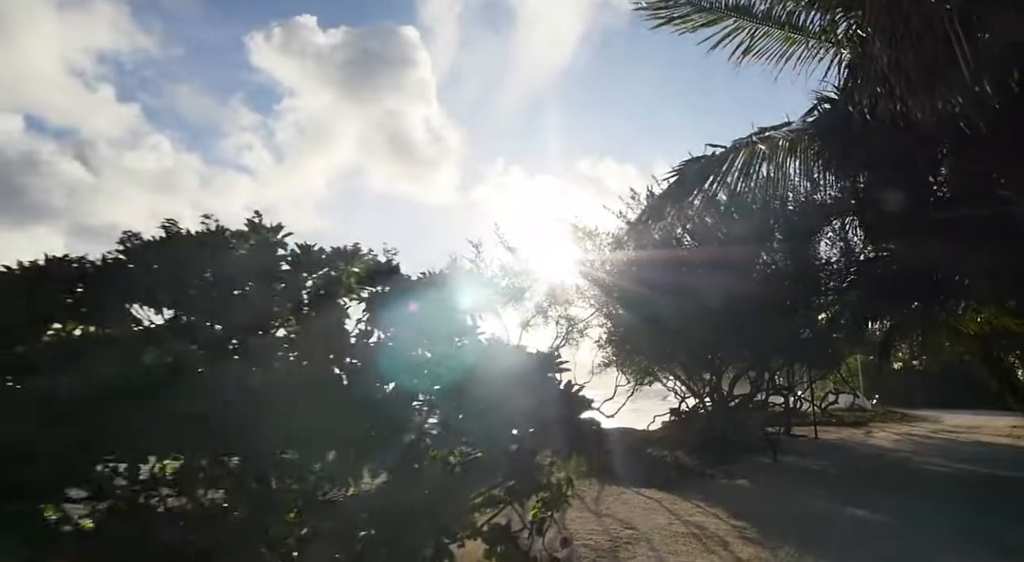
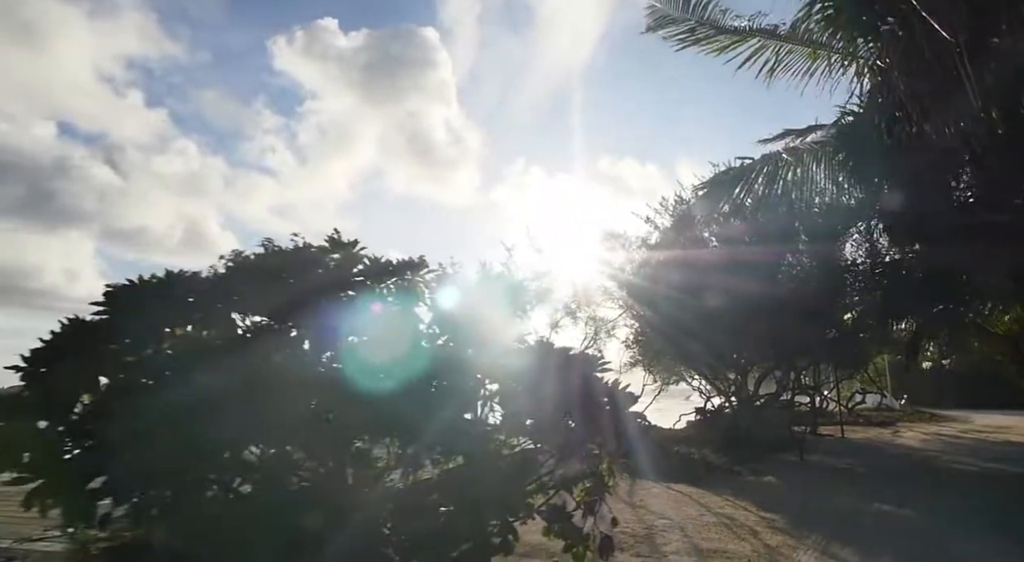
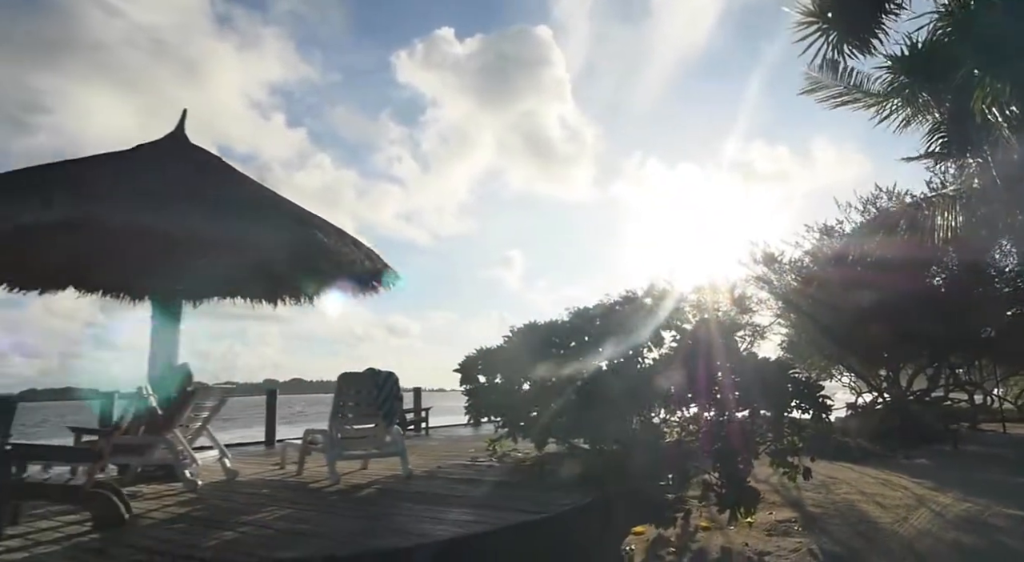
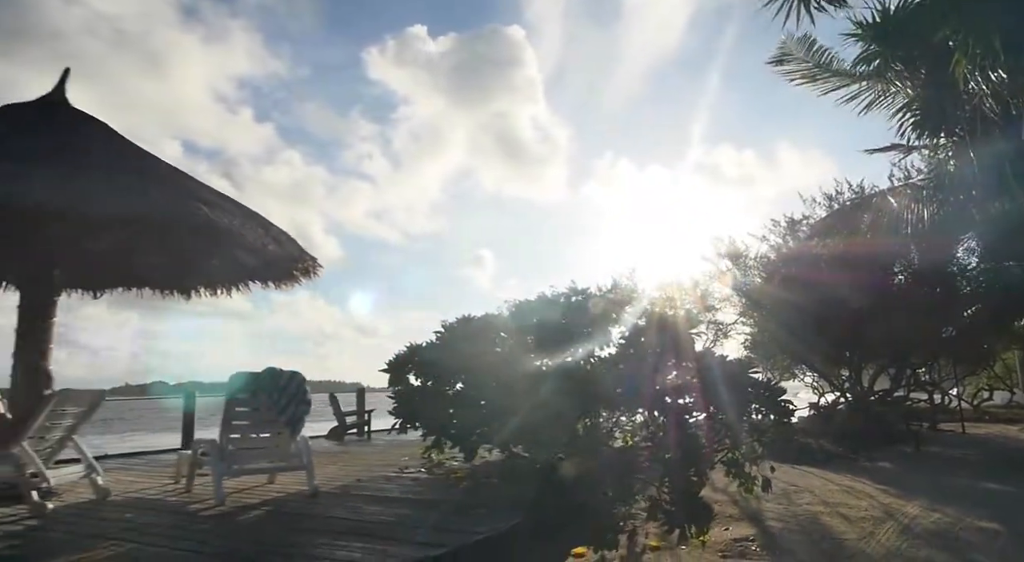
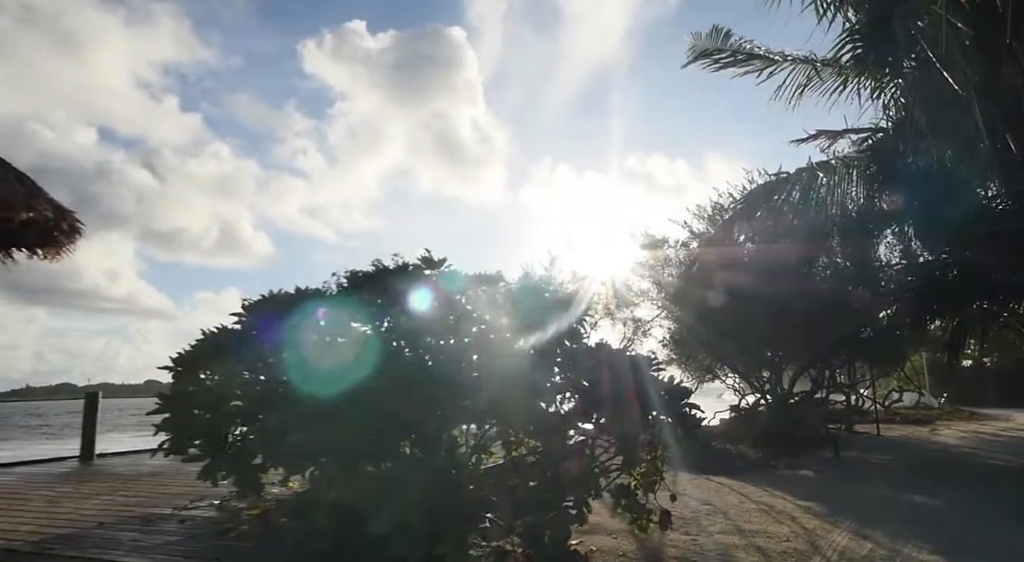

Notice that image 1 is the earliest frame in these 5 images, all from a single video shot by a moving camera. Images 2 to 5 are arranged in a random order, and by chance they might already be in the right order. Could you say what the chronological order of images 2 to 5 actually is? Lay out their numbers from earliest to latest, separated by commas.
2, 5, 4, 3
